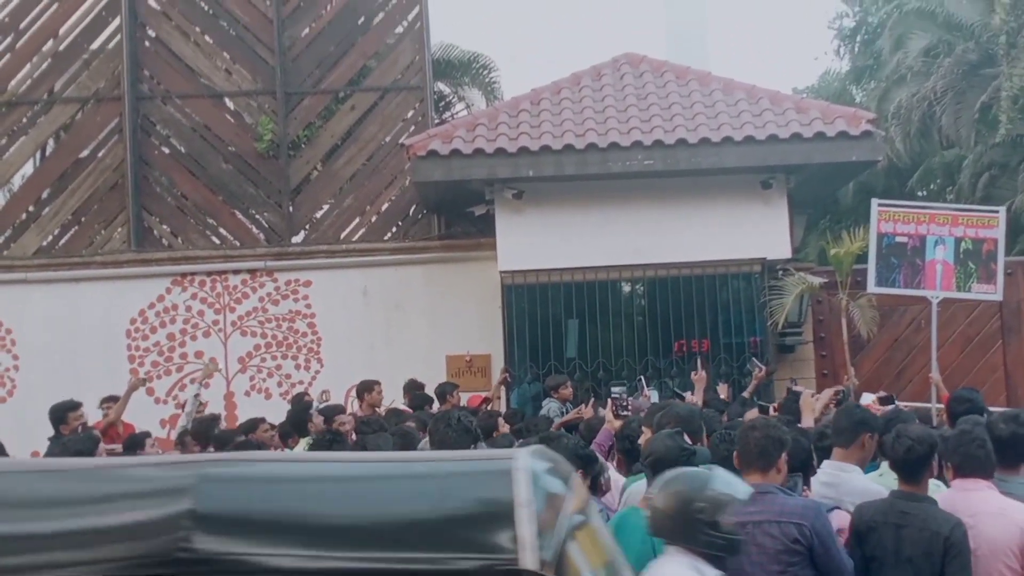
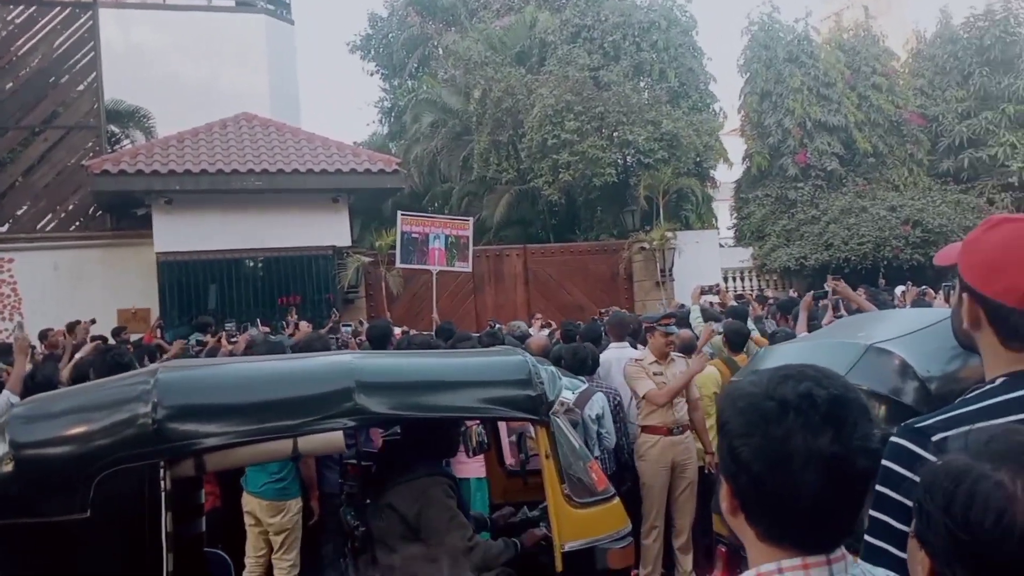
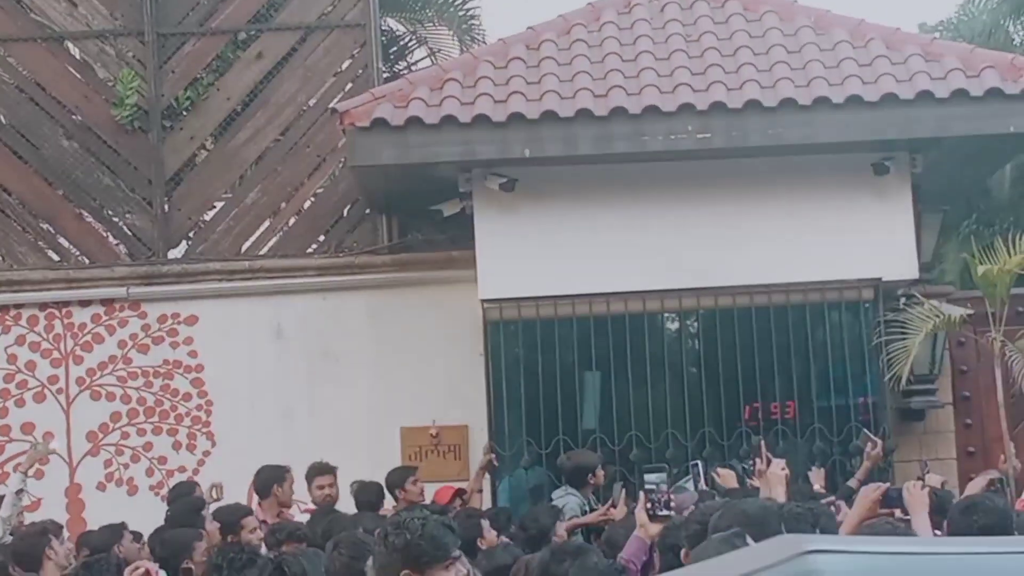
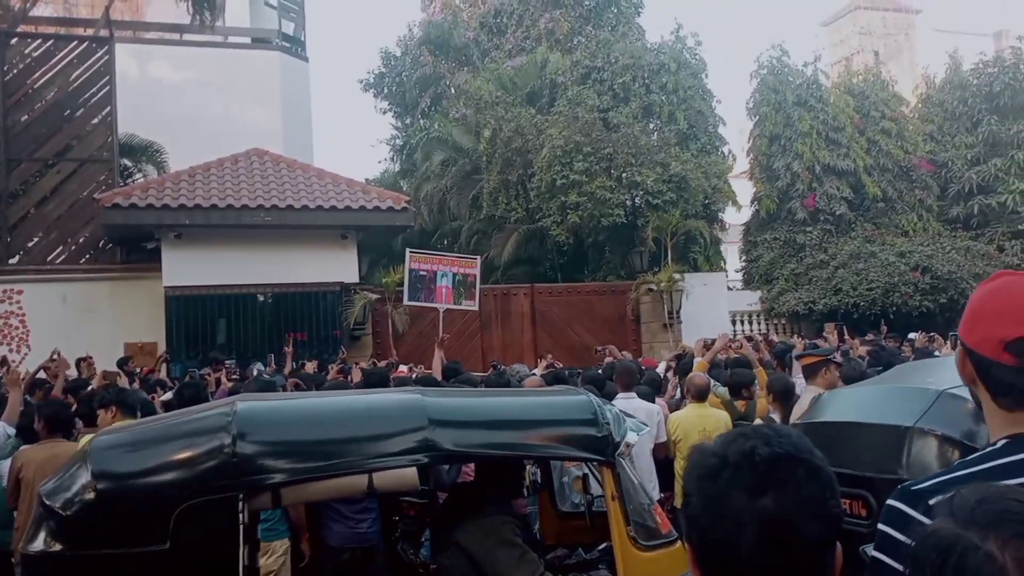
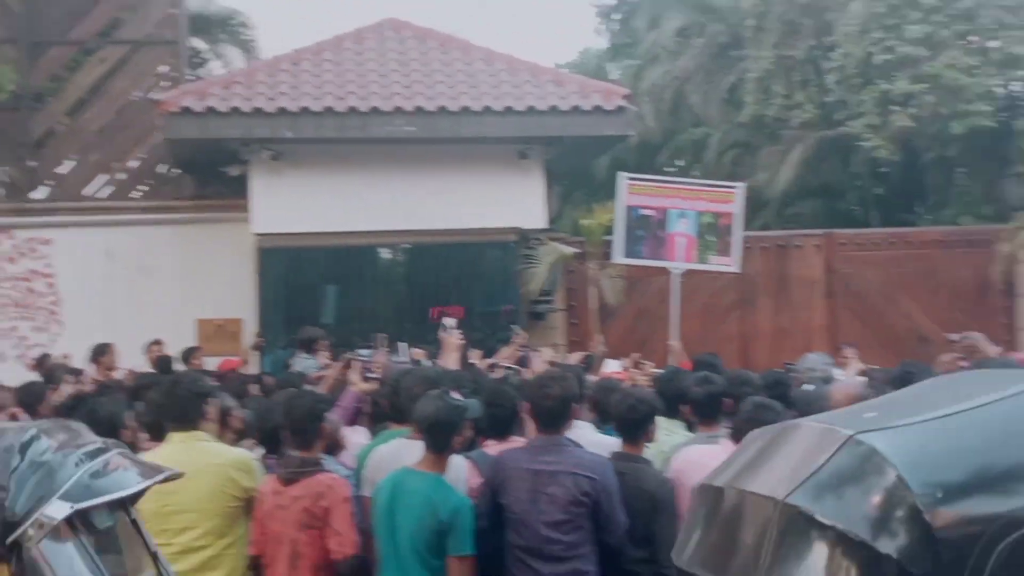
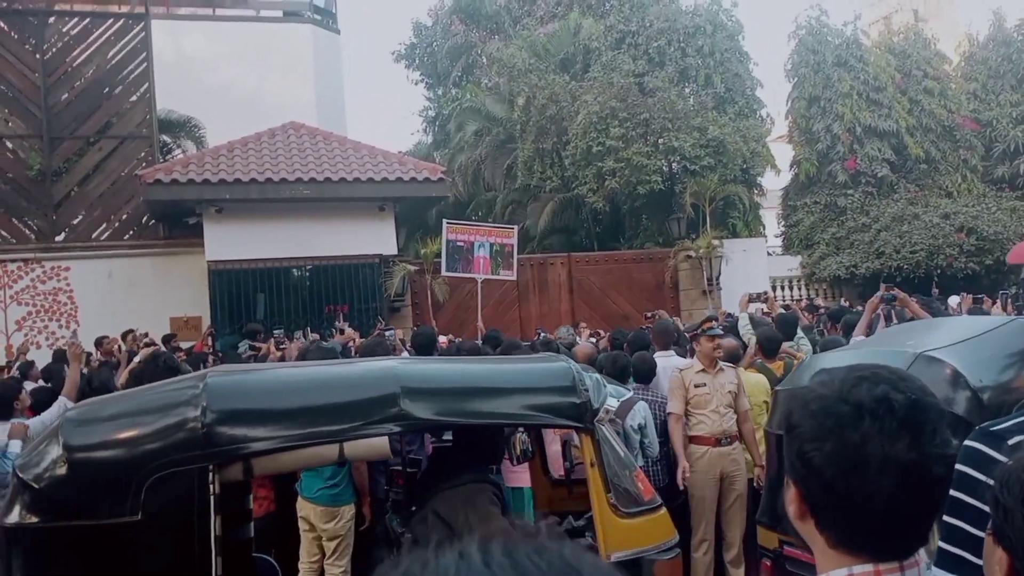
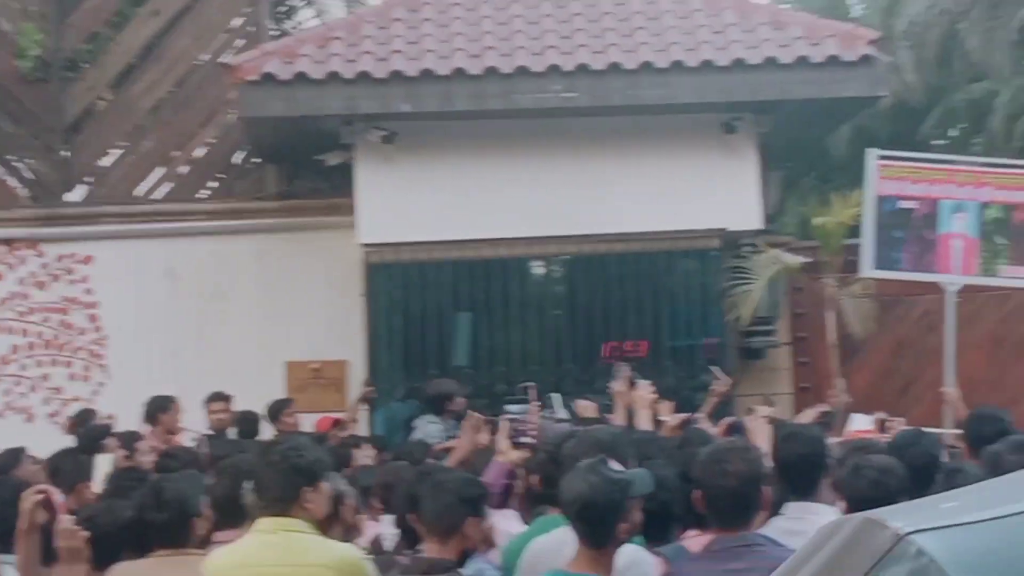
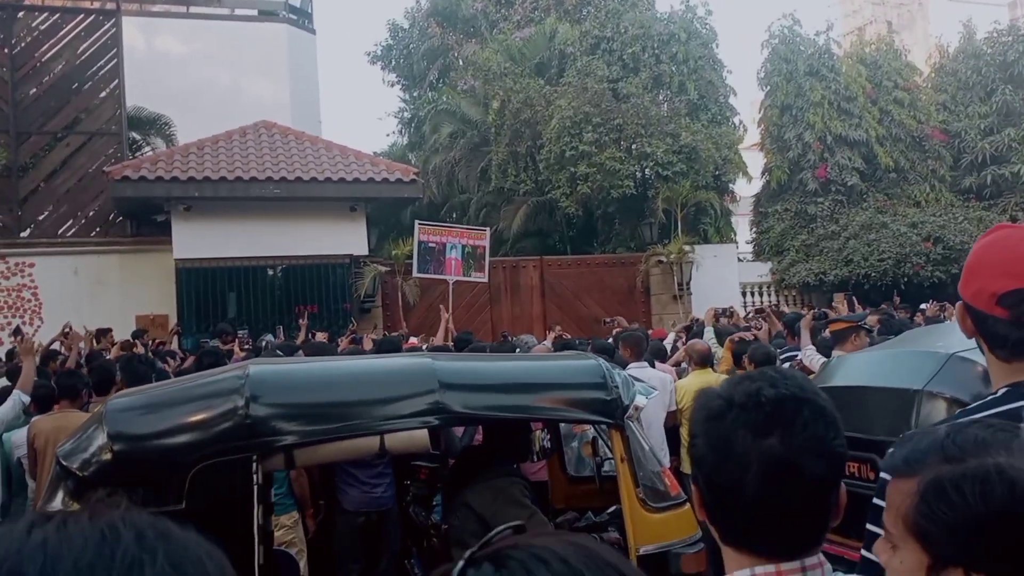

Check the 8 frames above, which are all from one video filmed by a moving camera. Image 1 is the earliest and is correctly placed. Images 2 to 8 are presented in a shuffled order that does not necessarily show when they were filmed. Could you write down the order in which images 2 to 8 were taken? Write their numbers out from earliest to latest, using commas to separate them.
3, 7, 5, 6, 2, 4, 8
